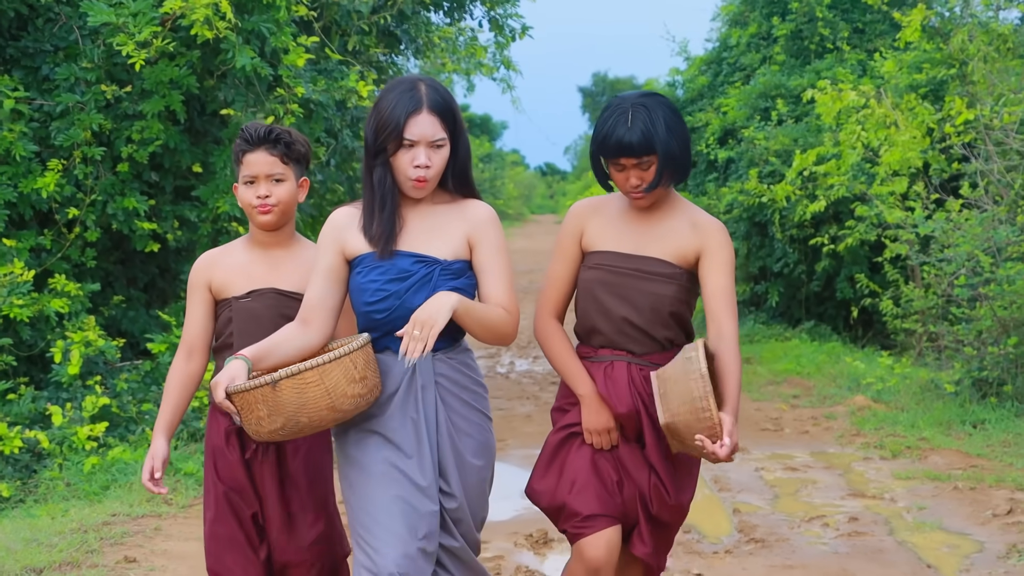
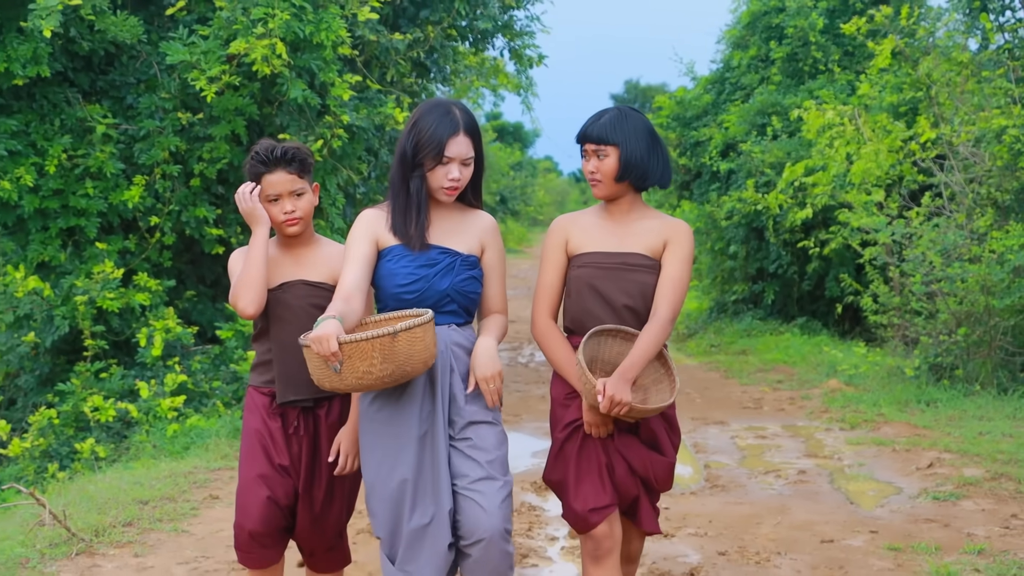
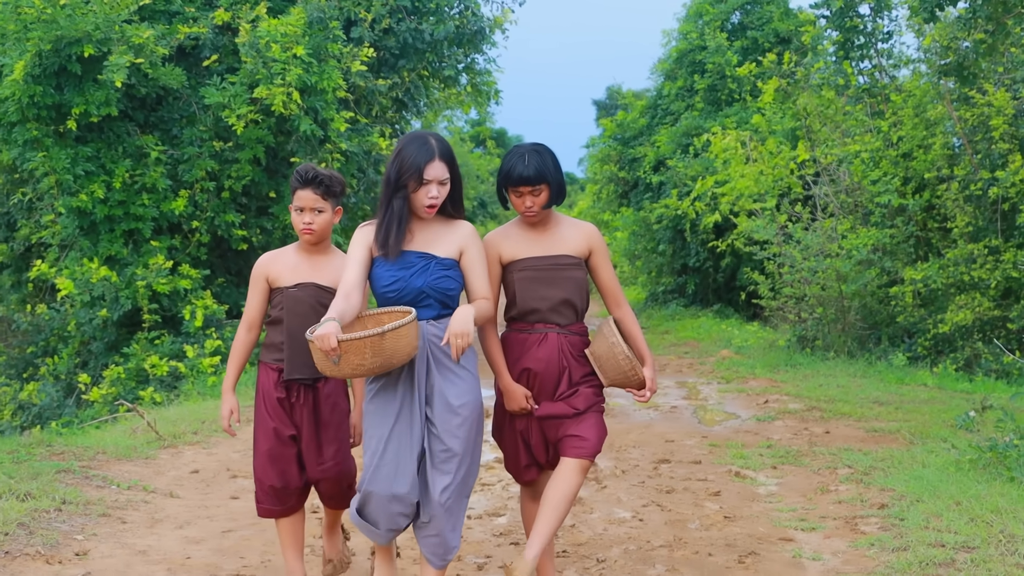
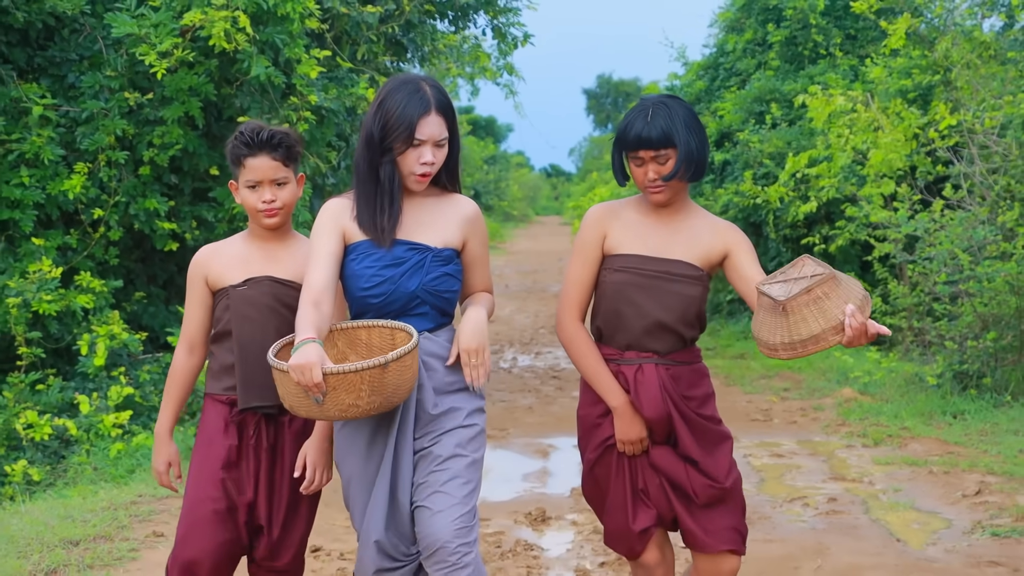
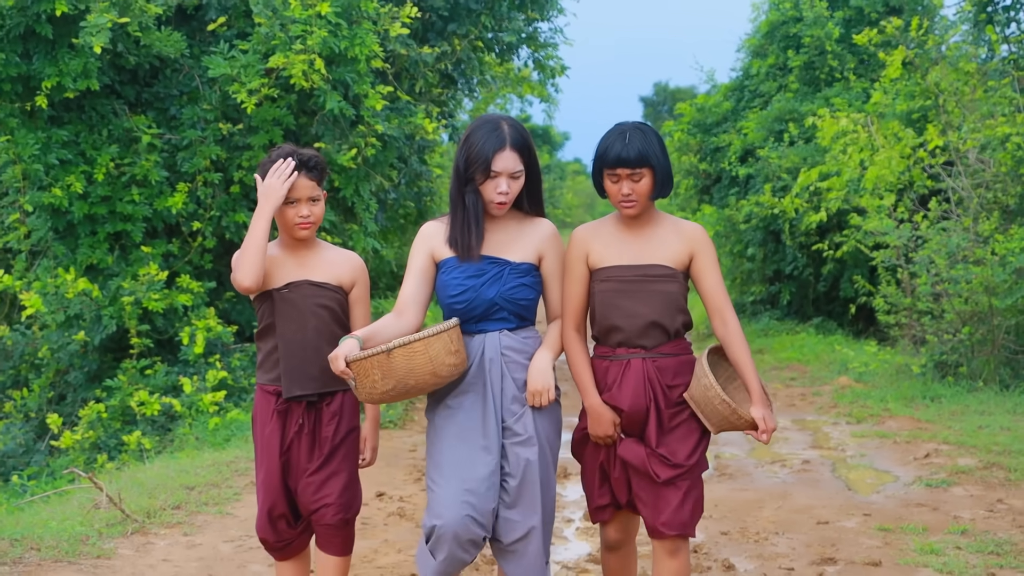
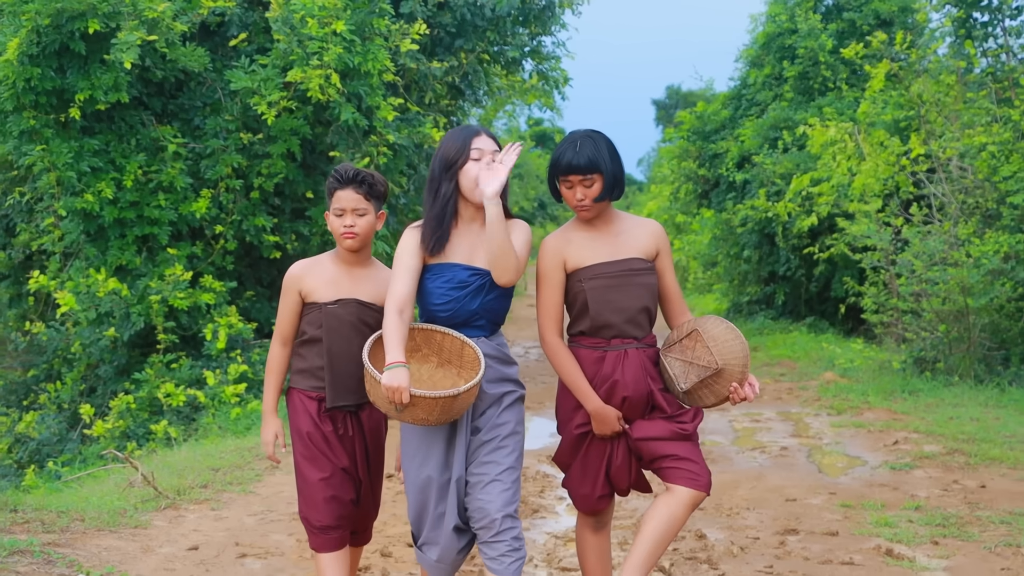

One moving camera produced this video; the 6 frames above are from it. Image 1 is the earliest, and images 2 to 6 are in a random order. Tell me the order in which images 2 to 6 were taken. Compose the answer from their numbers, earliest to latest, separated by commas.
4, 2, 5, 6, 3
